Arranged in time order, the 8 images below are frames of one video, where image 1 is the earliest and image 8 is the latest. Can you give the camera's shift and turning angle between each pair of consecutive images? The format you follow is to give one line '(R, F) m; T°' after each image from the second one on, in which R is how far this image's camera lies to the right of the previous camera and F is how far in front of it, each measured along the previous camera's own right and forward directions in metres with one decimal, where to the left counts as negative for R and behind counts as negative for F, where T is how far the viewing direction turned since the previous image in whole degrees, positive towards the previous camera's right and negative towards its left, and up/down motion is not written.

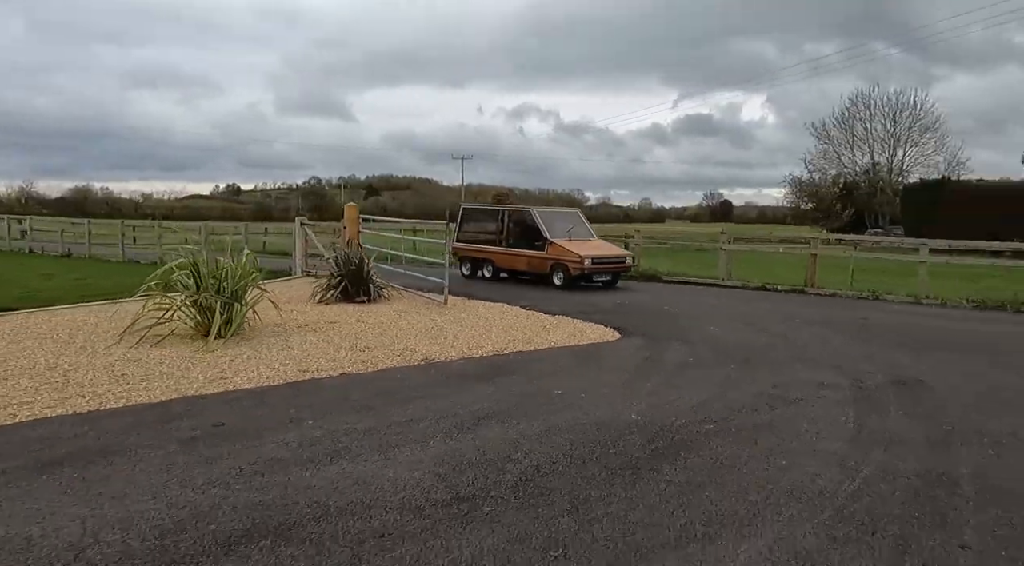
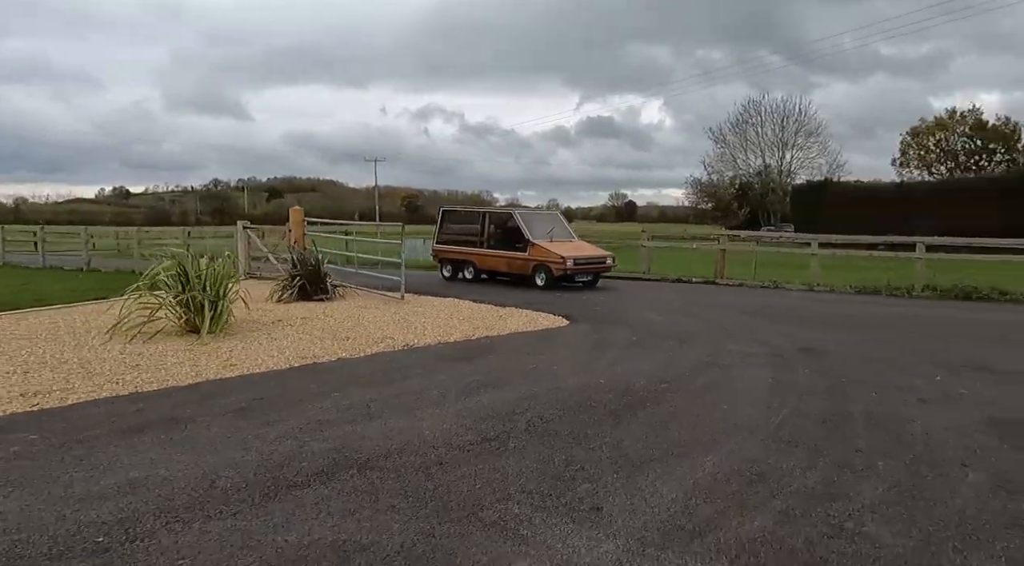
(-0.8, -1.1) m; +7°
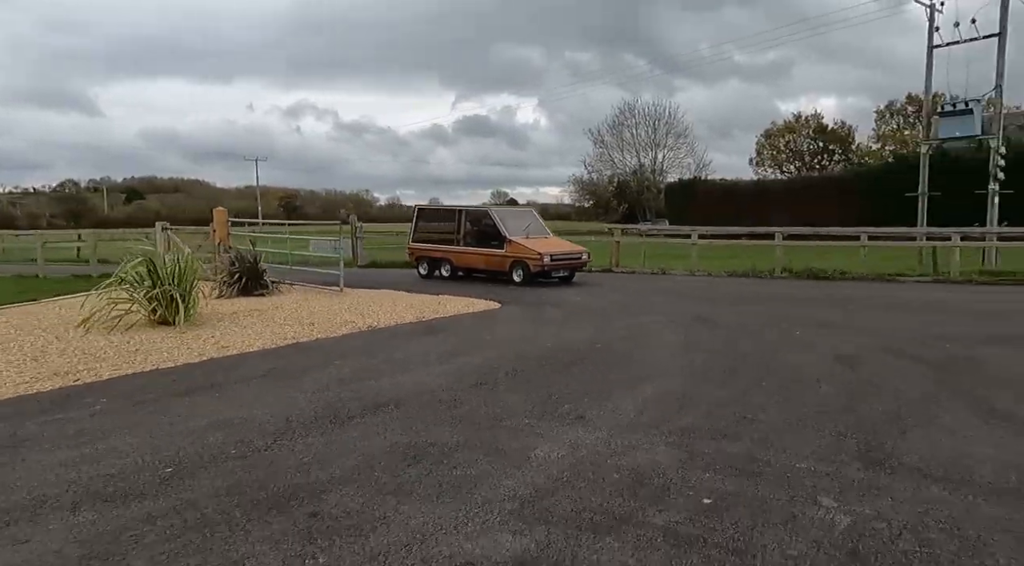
(-1.0, -1.5) m; +10°
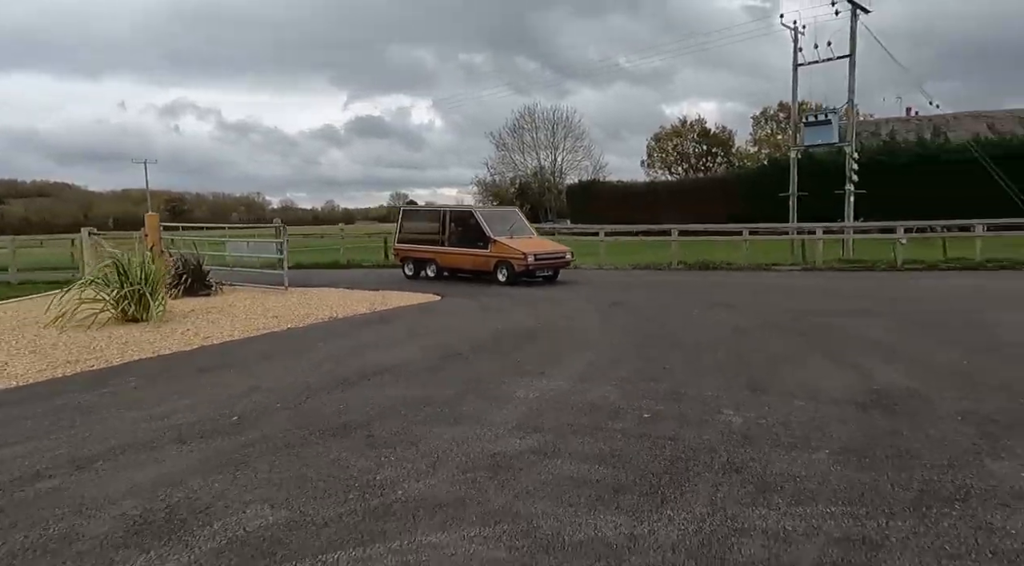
(-0.7, -1.4) m; +8°
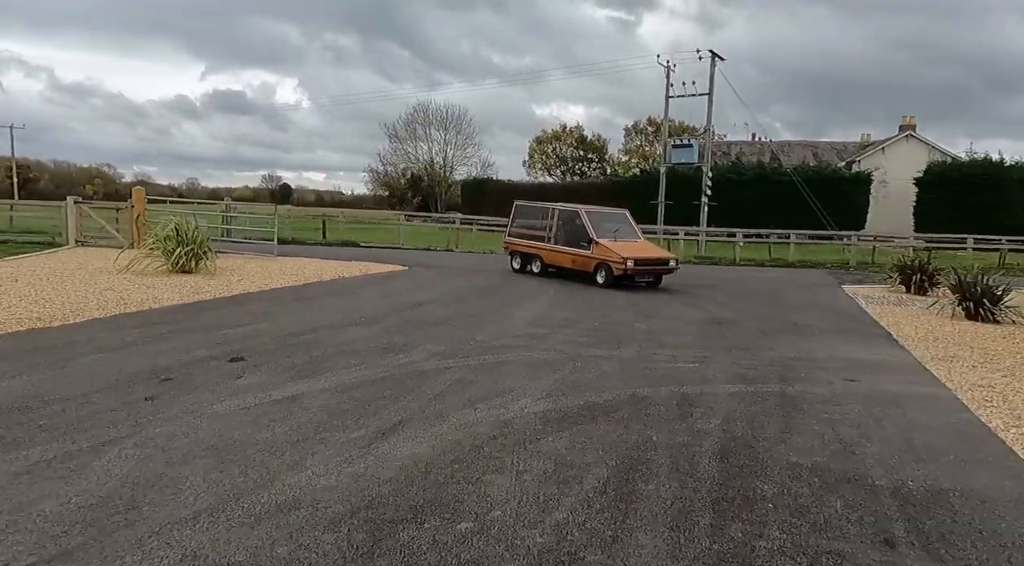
(-2.0, -4.1) m; +11°
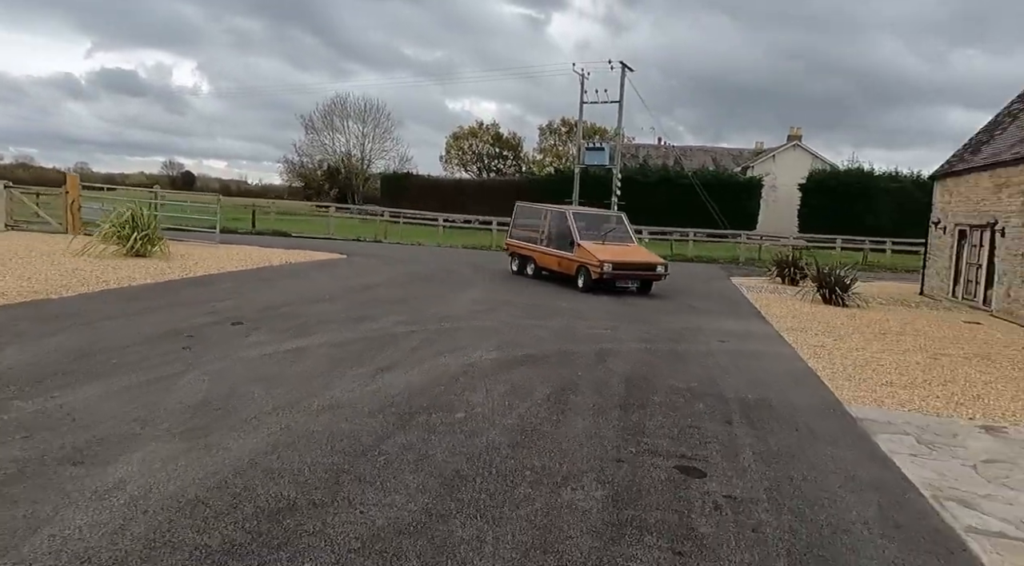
(-0.5, -1.7) m; +7°
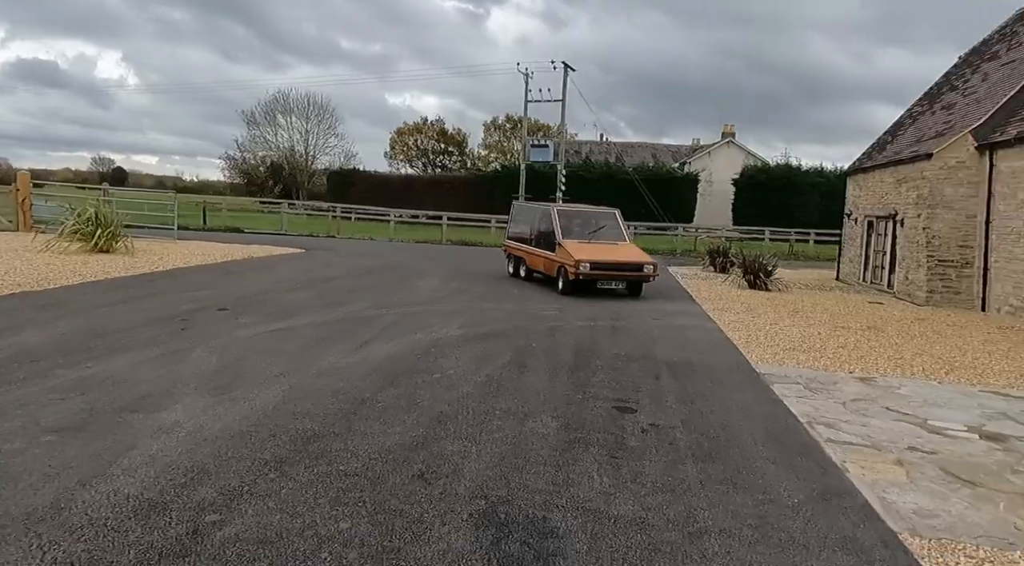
(-0.2, -1.1) m; +4°
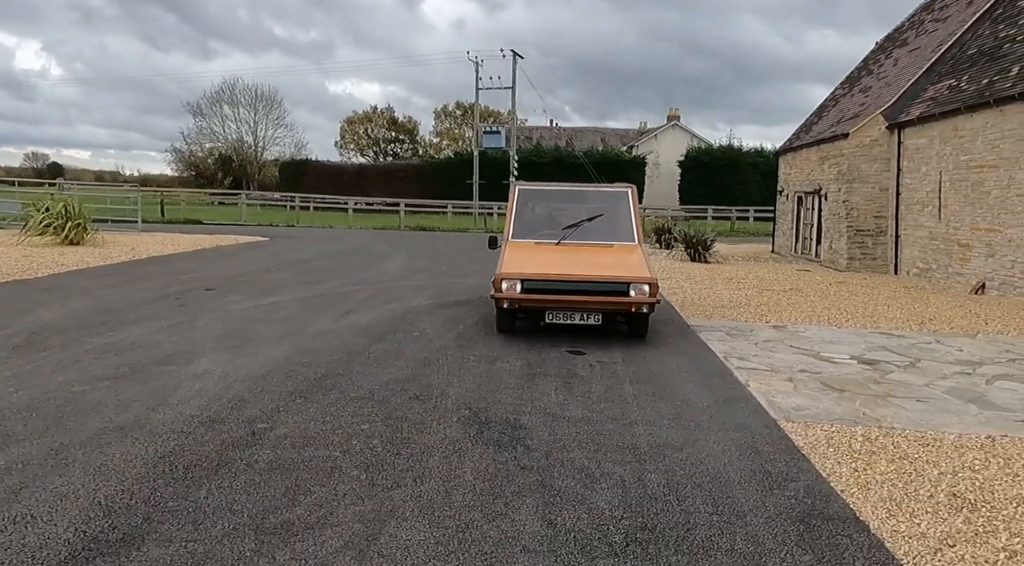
(-0.1, -1.1) m; +4°
